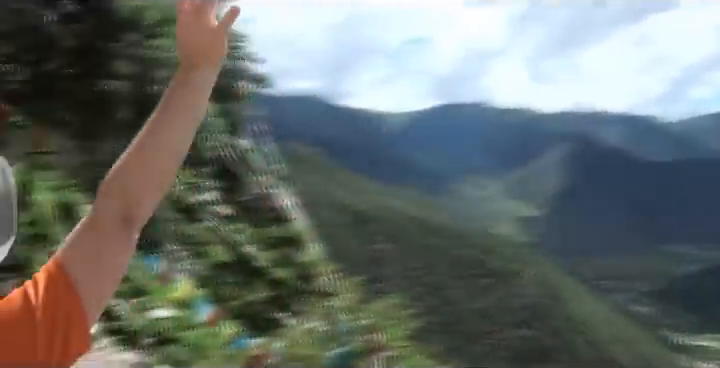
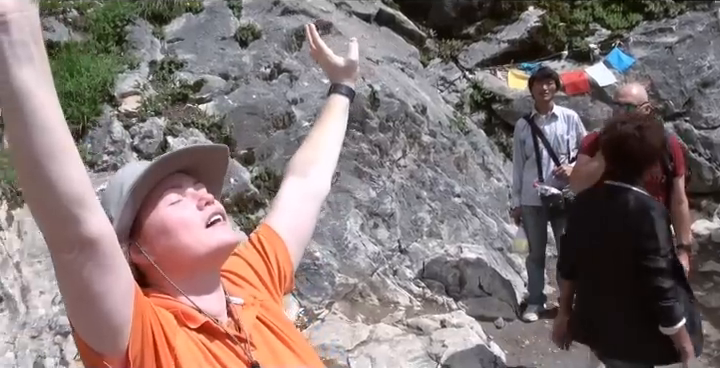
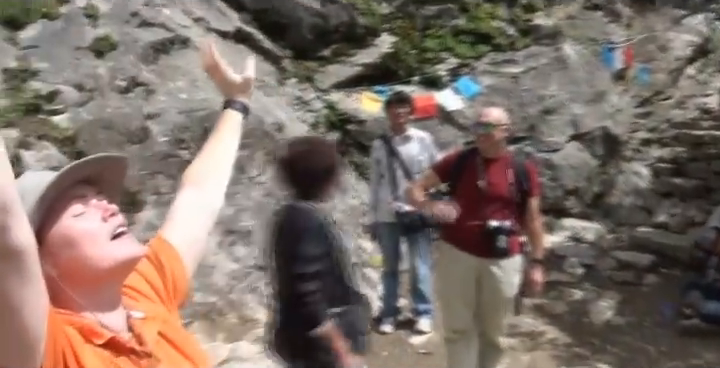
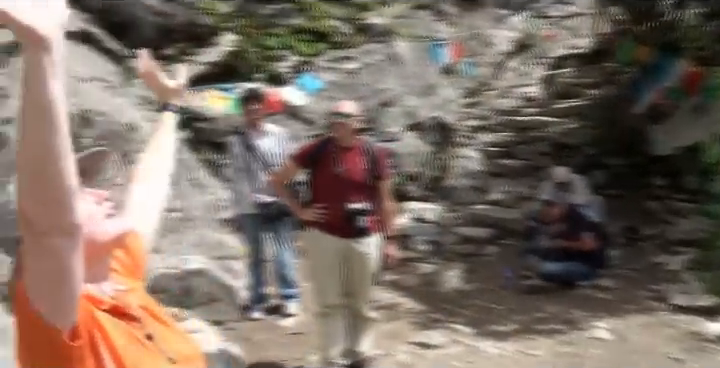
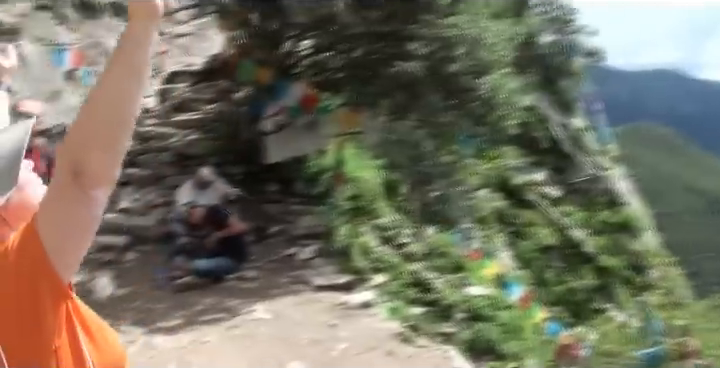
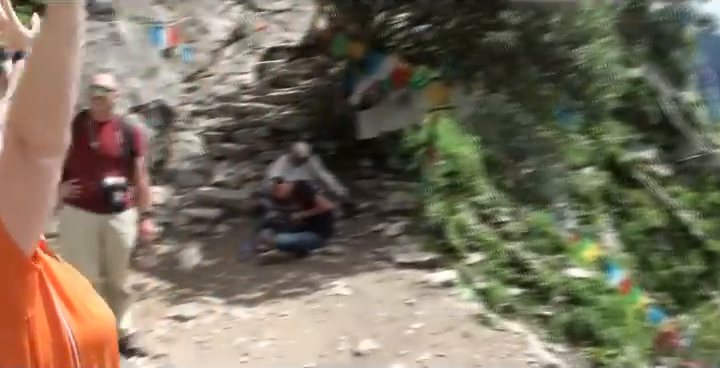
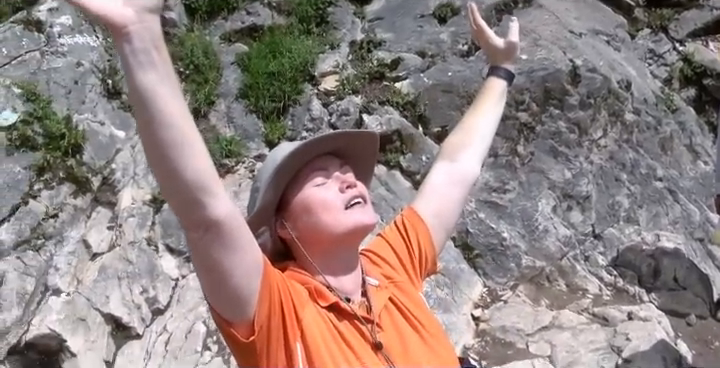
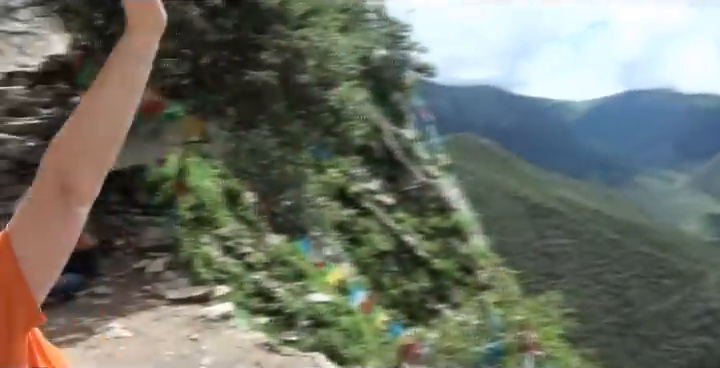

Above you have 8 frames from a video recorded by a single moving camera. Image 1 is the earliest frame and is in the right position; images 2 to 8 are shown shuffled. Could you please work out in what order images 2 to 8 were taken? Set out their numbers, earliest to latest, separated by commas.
8, 5, 6, 4, 3, 2, 7
